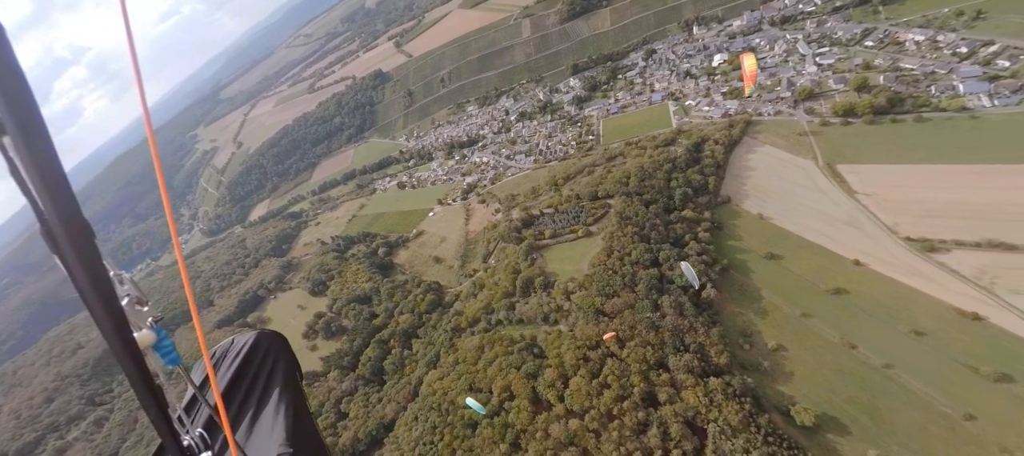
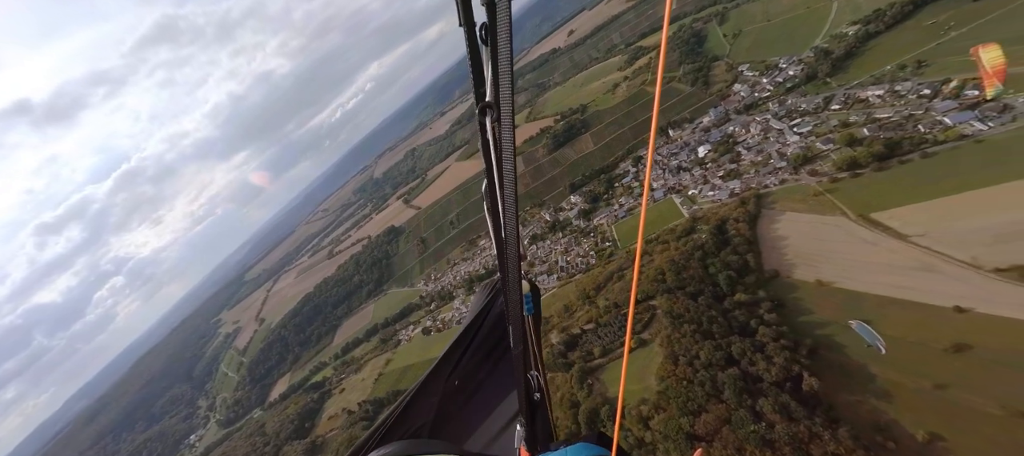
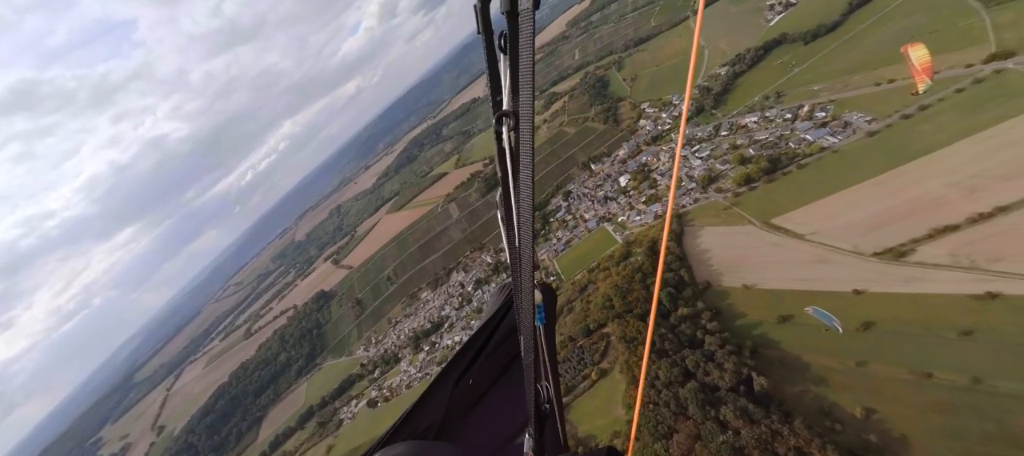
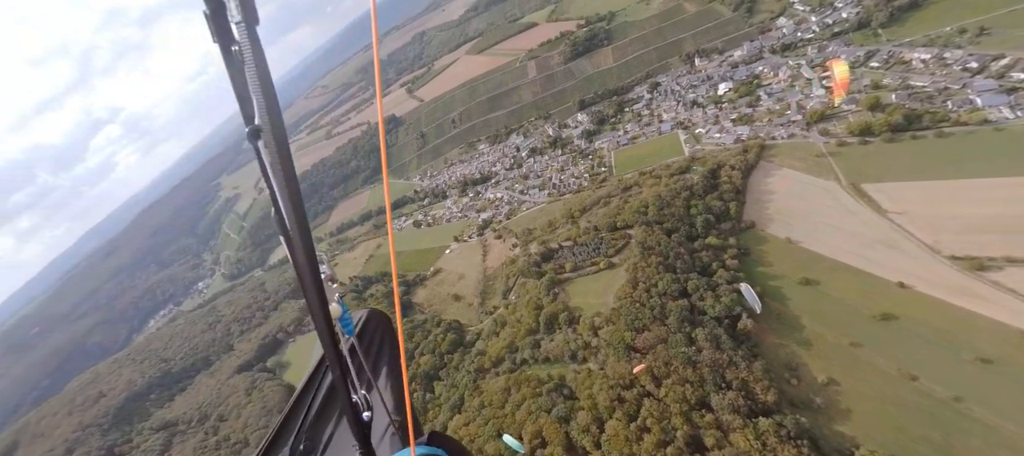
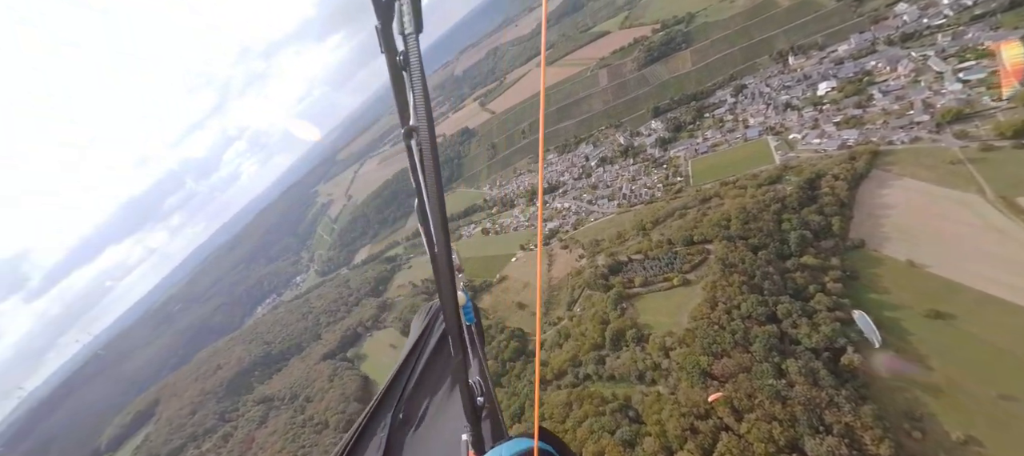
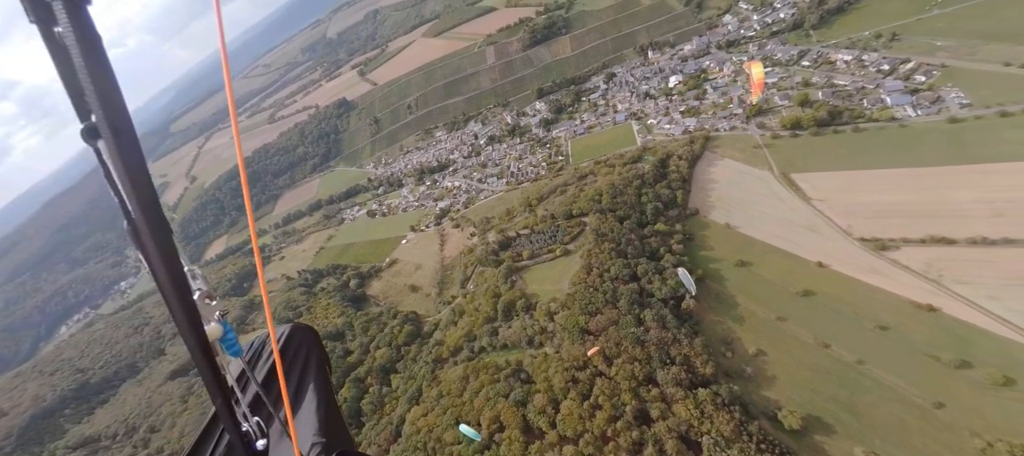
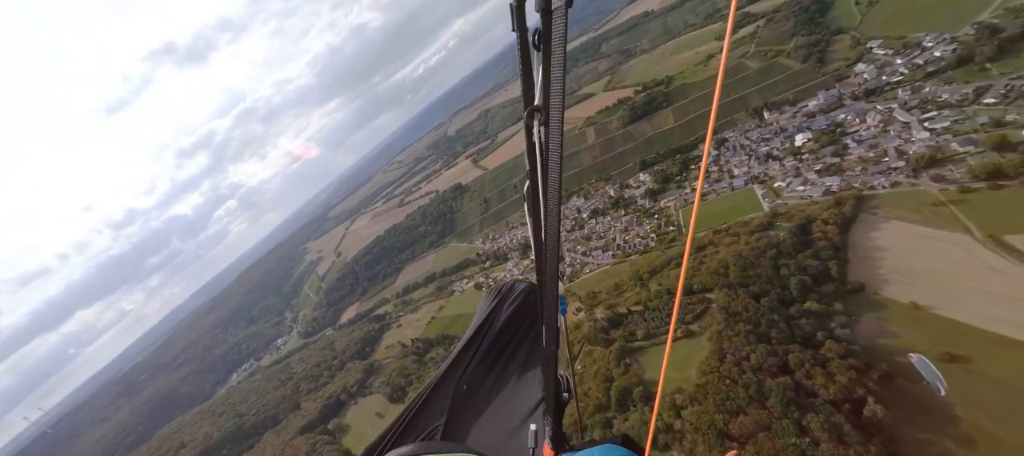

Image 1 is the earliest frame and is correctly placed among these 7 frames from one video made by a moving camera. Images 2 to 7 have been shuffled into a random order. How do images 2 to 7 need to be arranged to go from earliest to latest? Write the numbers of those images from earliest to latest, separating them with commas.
6, 4, 5, 7, 2, 3
